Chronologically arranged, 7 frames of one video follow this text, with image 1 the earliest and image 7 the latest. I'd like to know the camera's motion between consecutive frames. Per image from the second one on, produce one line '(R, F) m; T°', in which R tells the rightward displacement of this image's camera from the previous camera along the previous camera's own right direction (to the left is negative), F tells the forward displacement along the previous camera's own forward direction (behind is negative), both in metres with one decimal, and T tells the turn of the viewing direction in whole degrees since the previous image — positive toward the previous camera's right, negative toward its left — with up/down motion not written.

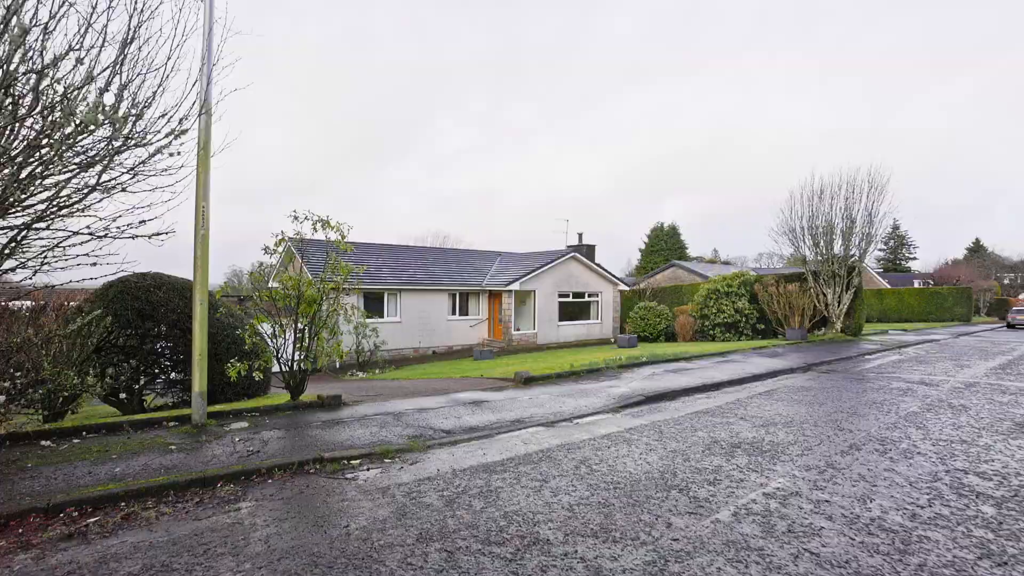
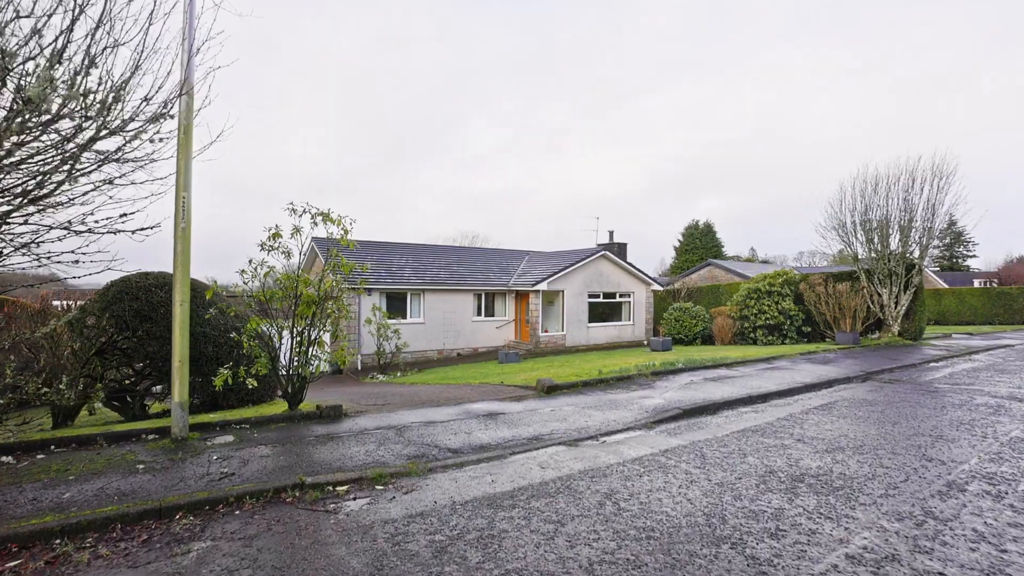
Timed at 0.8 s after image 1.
(+0.2, +0.8) m; -3°
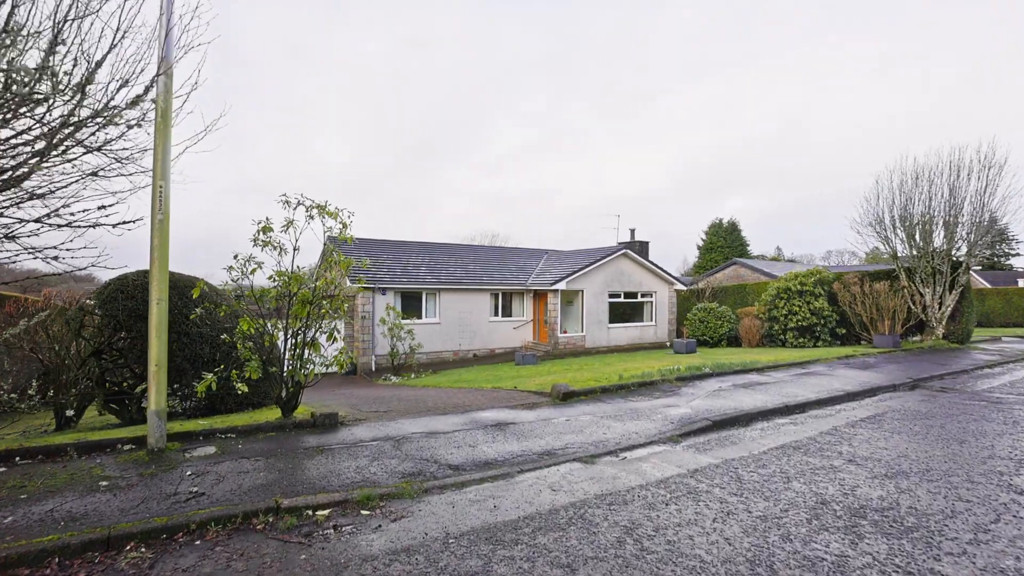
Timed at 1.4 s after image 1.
(+0.1, +0.6) m; -2°
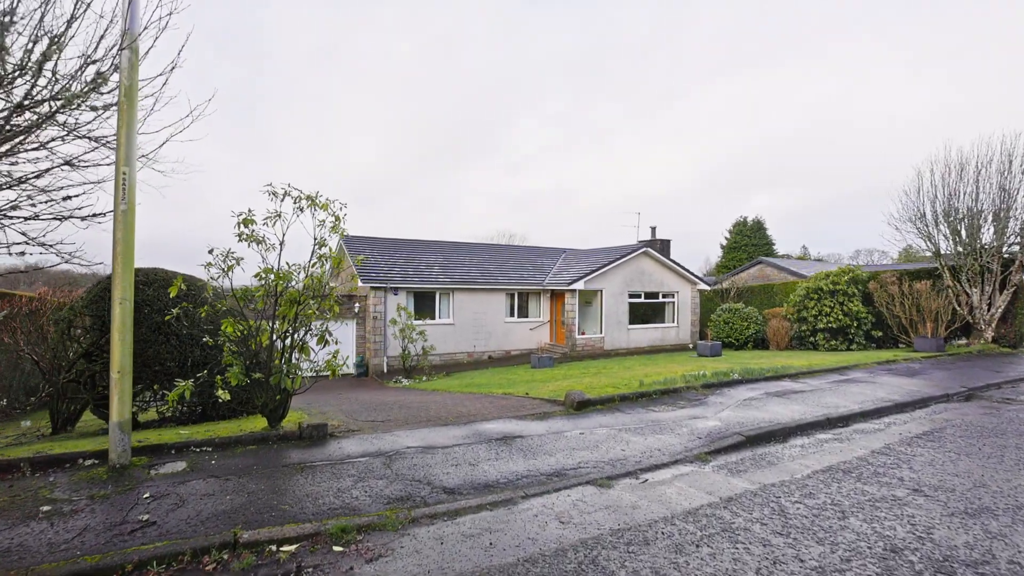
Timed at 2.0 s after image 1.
(+0.1, +0.6) m; -2°
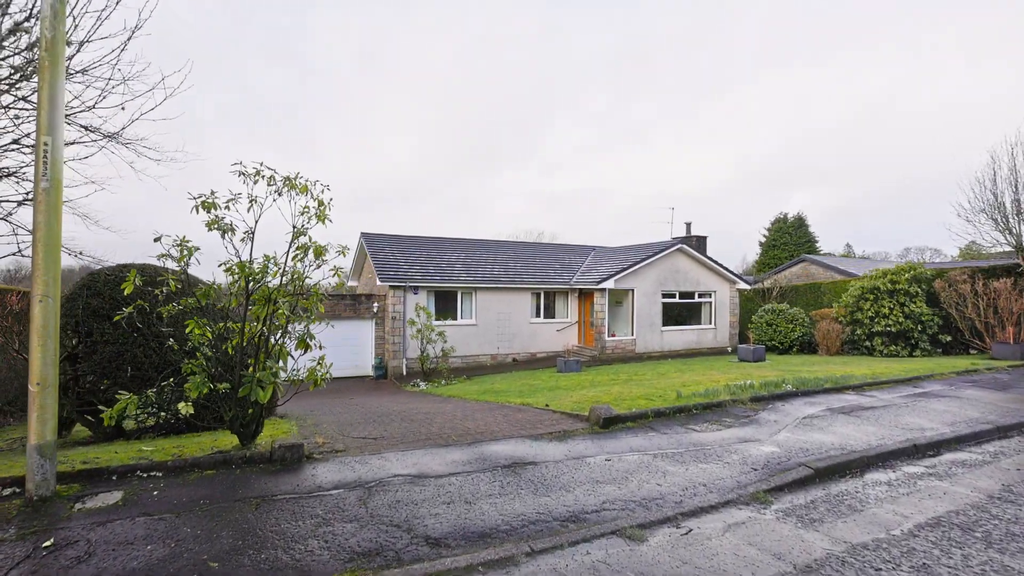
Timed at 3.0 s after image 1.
(+0.2, +1.0) m; -3°
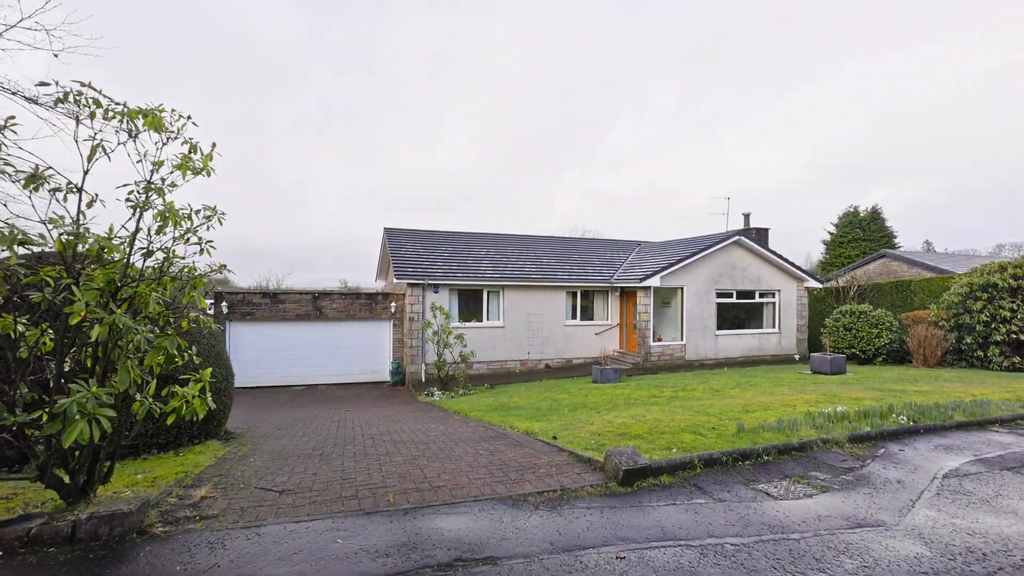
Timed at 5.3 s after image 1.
(+0.6, +1.9) m; -5°
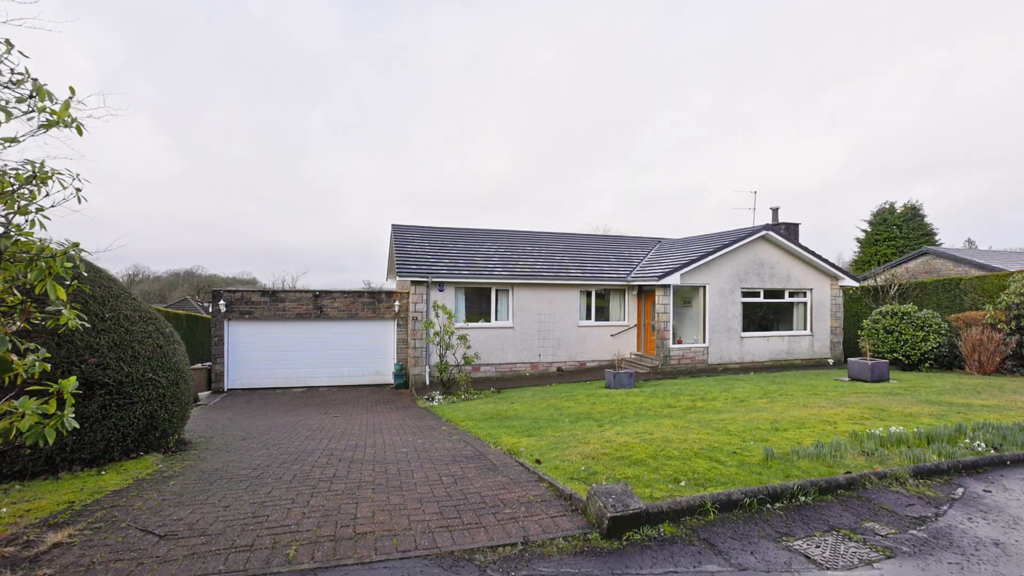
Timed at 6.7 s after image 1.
(+0.4, +1.0) m; -3°
